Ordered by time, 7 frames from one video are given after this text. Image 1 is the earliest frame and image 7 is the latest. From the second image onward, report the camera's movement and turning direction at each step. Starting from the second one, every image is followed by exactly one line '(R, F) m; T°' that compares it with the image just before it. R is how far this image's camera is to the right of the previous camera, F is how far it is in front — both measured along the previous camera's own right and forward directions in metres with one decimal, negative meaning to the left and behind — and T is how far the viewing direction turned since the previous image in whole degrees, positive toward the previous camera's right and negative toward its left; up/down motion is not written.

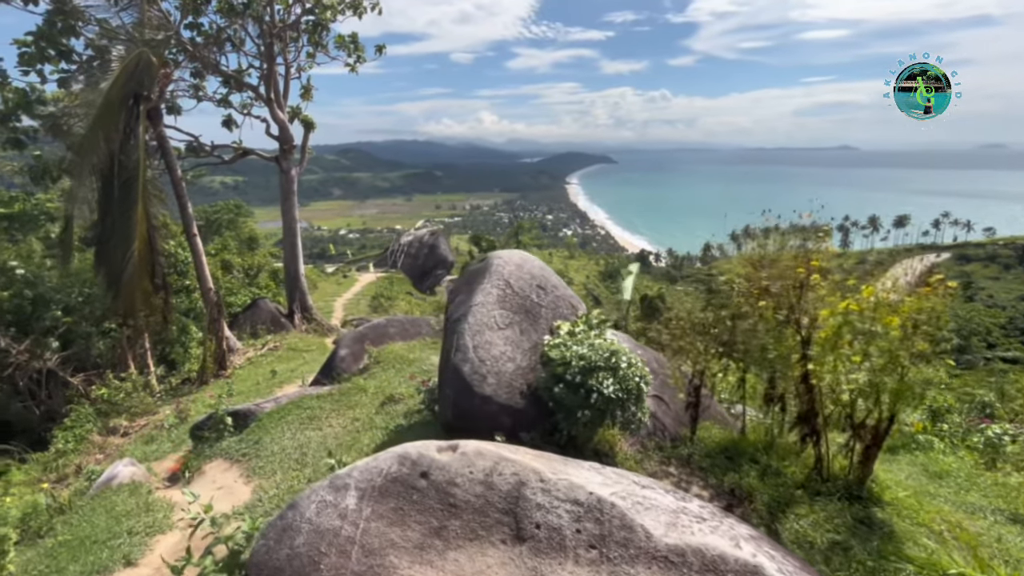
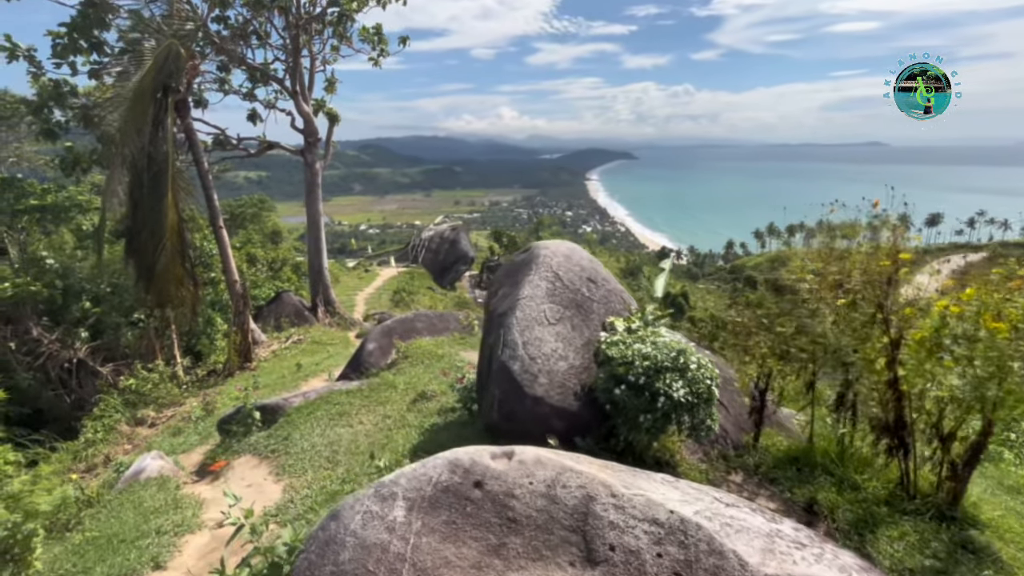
(-0.2, +0.3) m; -2°
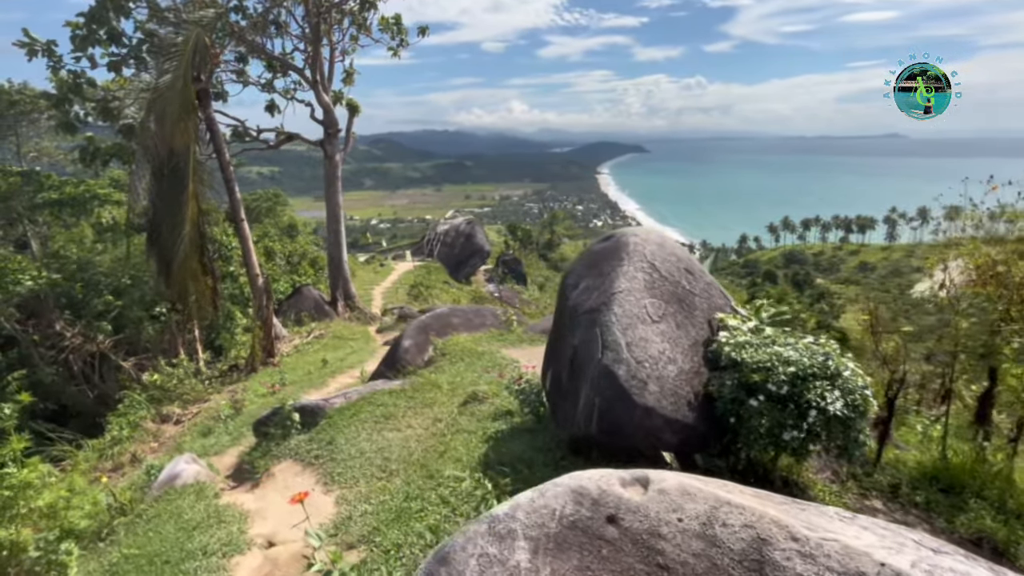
(-0.5, +0.4) m; -1°
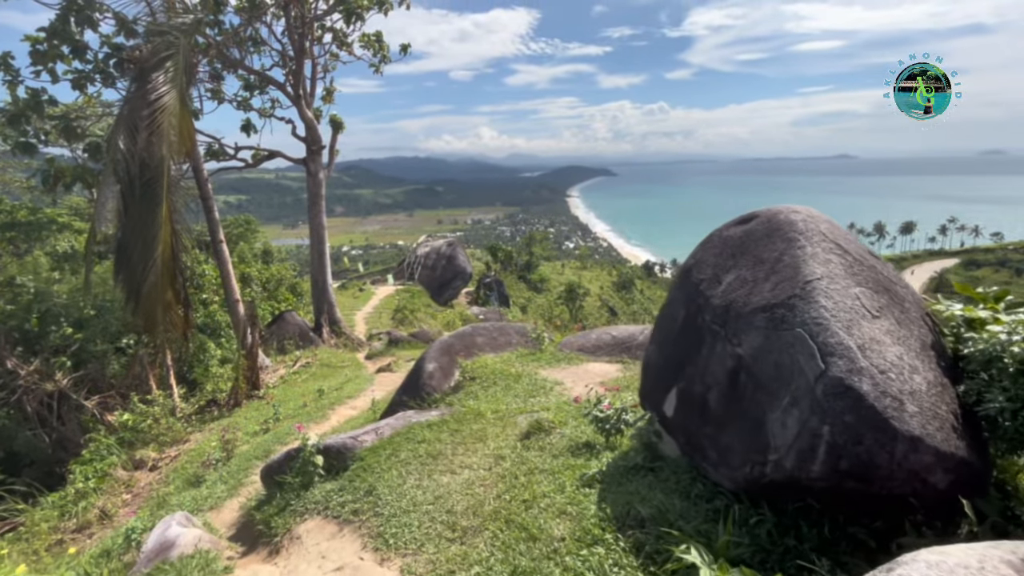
(-0.8, +0.9) m; +3°
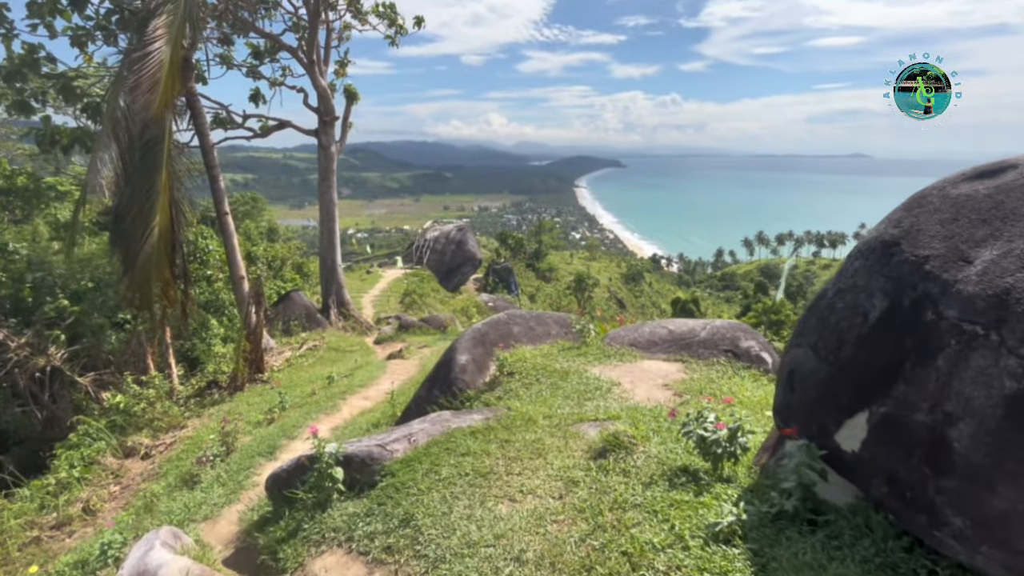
(-0.5, +0.9) m; 0°
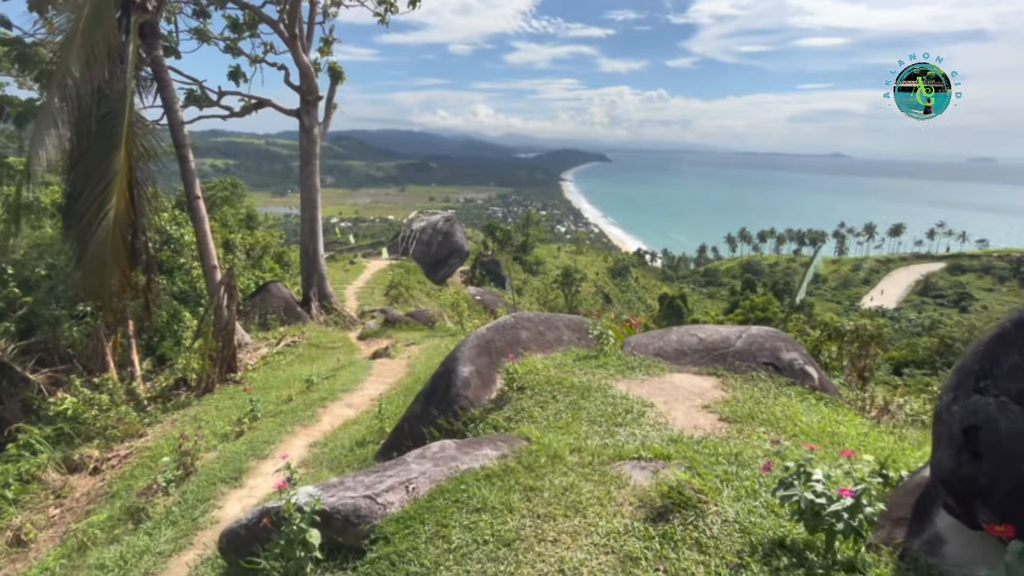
(-0.3, +0.9) m; +2°
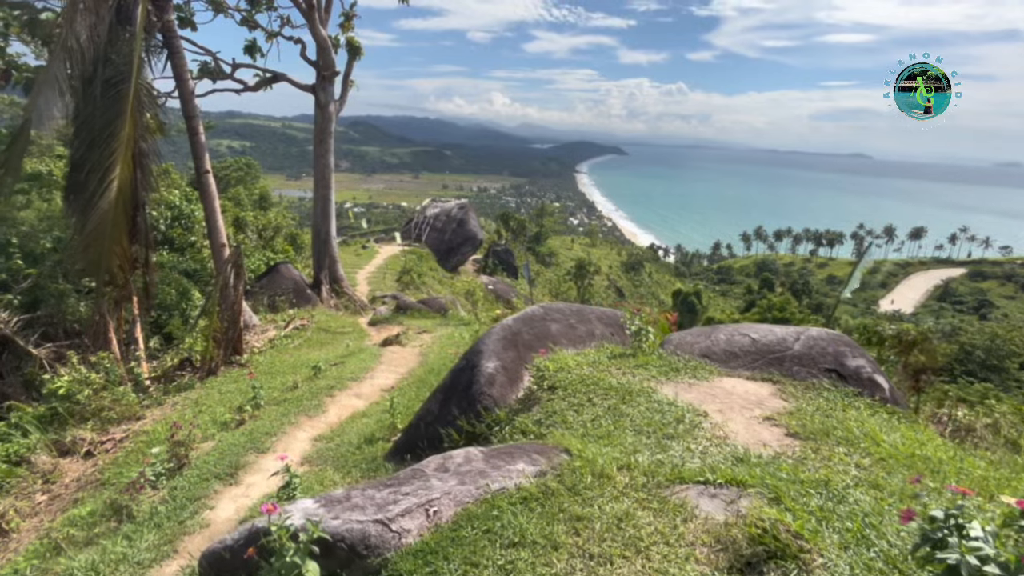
(-0.2, +0.6) m; -1°
